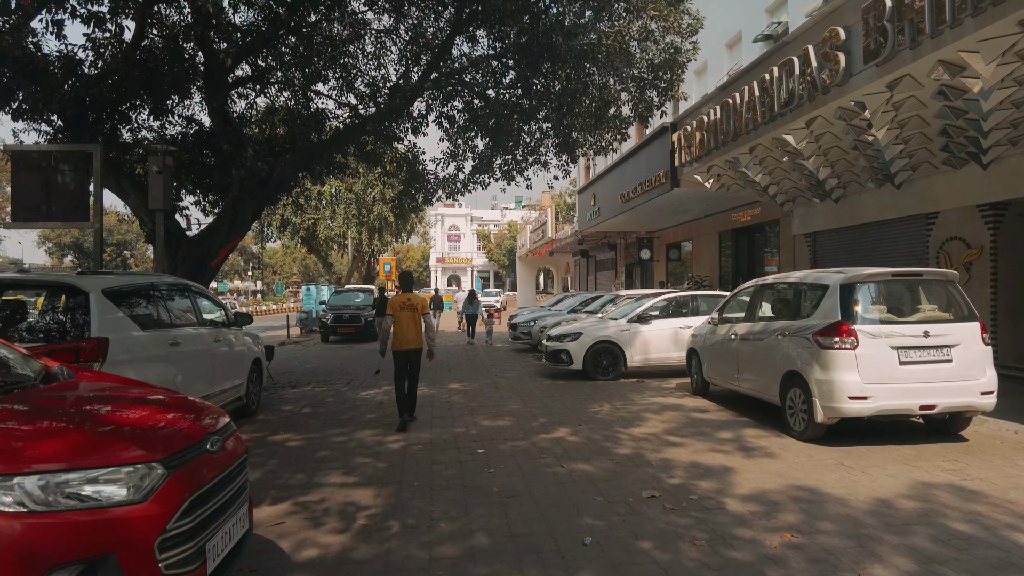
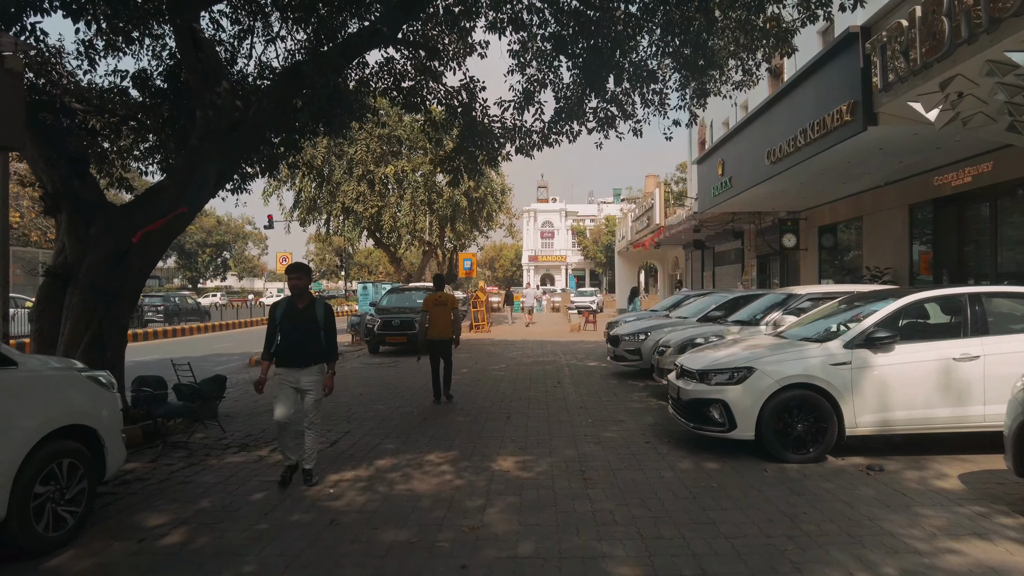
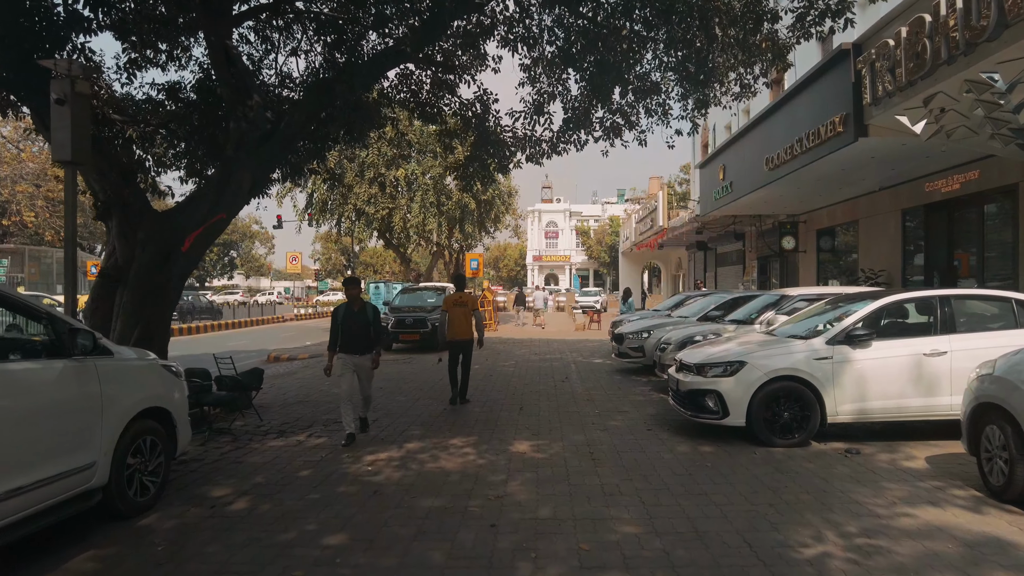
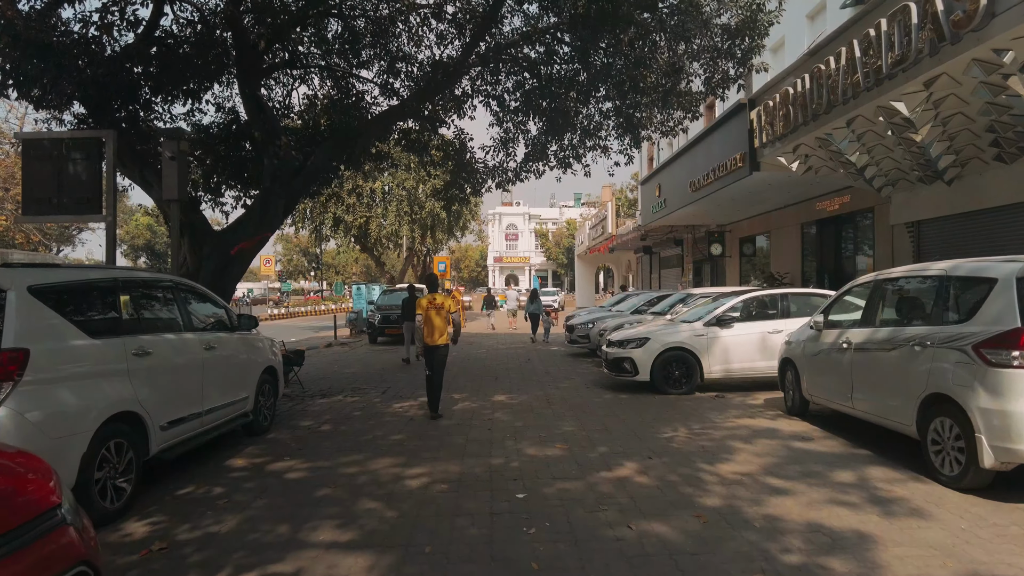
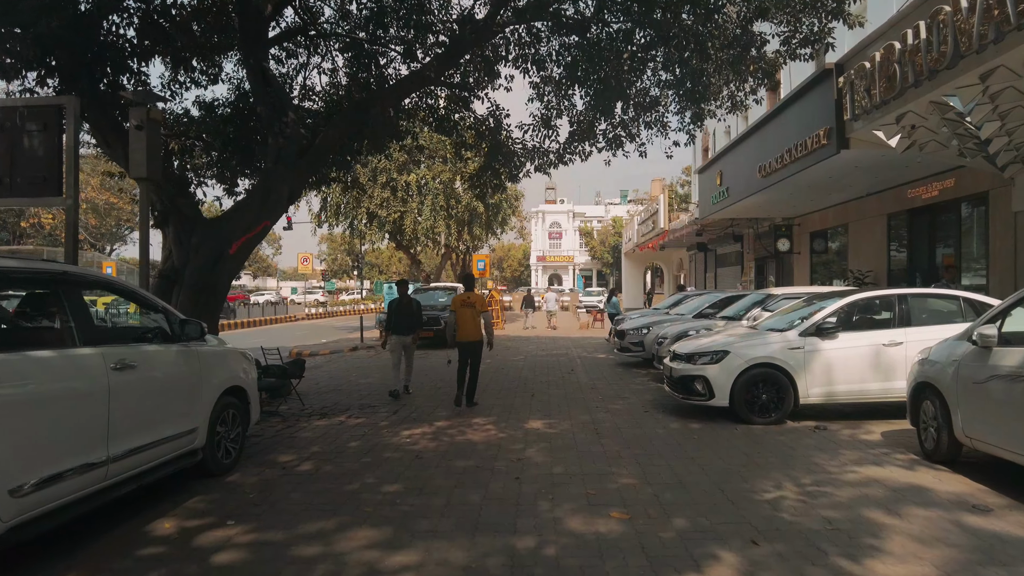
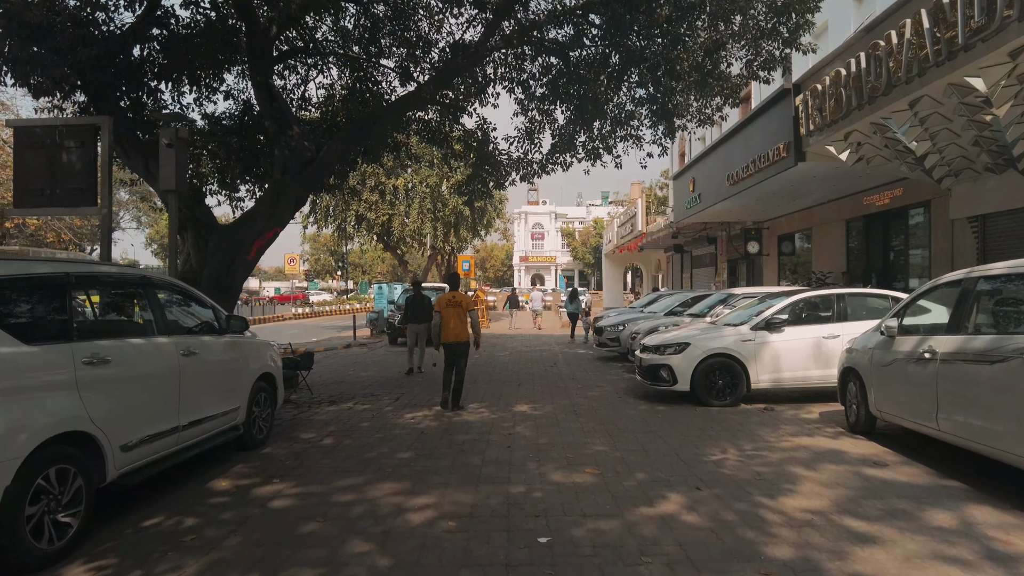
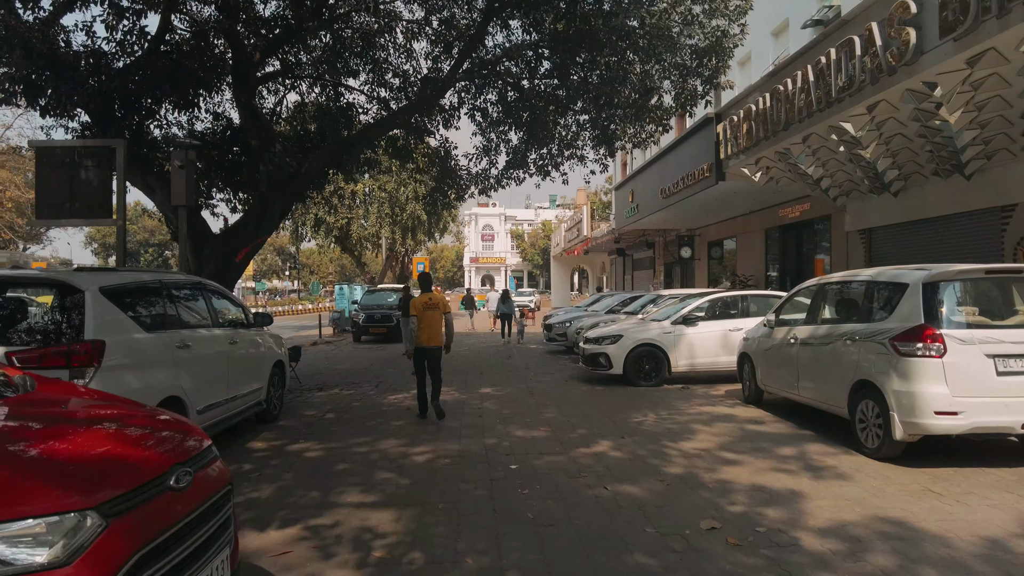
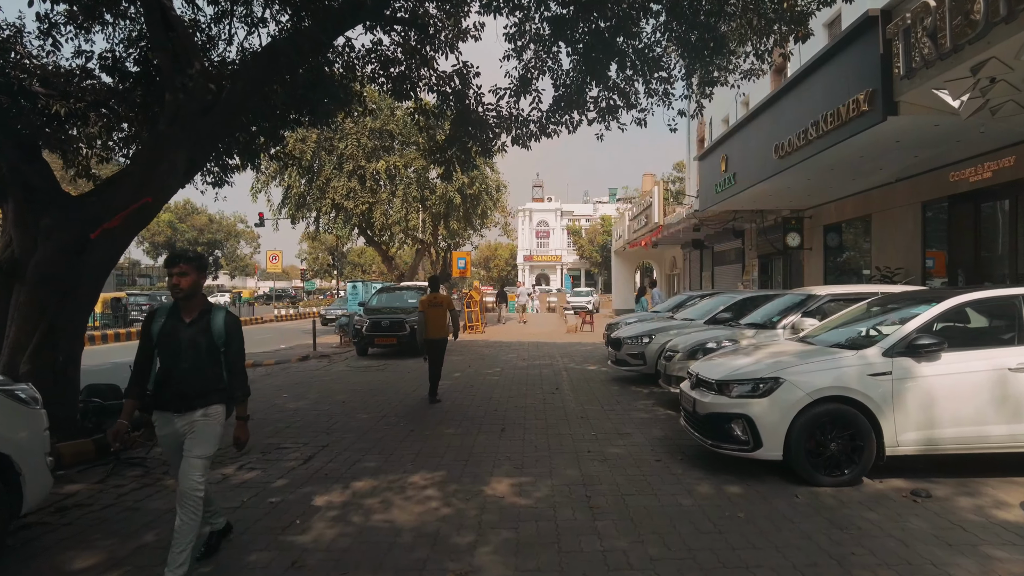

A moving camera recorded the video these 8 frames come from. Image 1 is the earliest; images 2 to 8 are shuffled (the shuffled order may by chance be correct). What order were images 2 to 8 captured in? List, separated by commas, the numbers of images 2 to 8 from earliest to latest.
7, 4, 6, 5, 3, 2, 8
